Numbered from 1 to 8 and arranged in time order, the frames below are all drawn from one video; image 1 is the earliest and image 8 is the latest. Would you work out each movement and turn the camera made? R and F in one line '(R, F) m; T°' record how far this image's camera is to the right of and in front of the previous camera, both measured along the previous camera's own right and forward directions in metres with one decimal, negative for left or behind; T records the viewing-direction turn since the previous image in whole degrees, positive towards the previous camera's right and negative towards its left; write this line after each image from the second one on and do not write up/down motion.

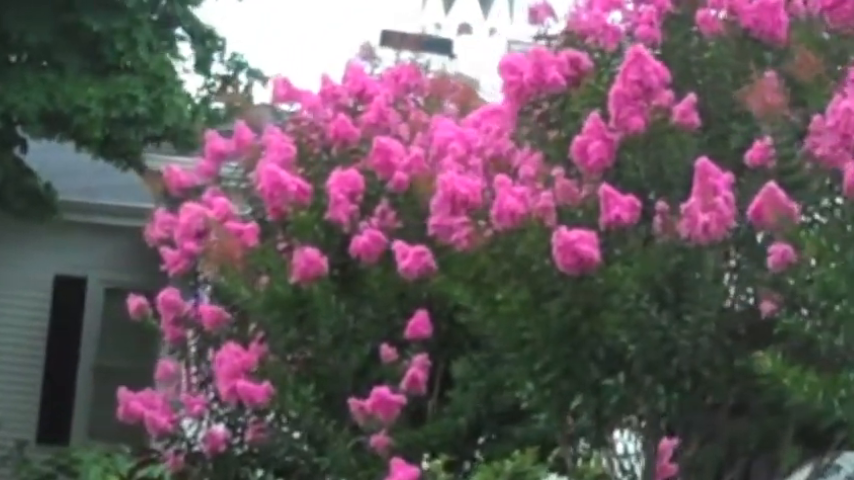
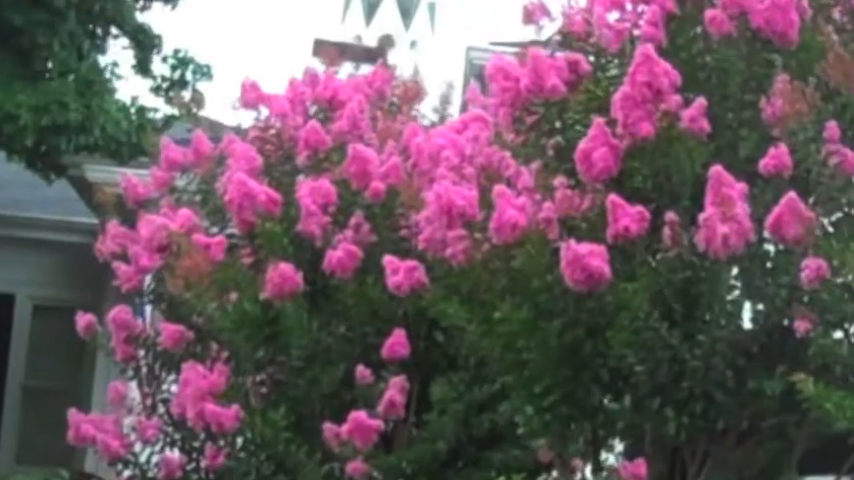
(-0.2, +0.4) m; +2°
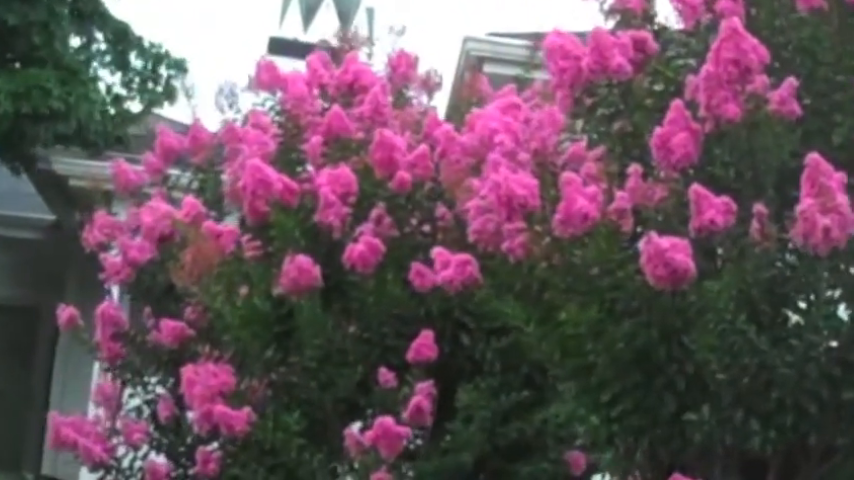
(-0.4, +0.6) m; +2°
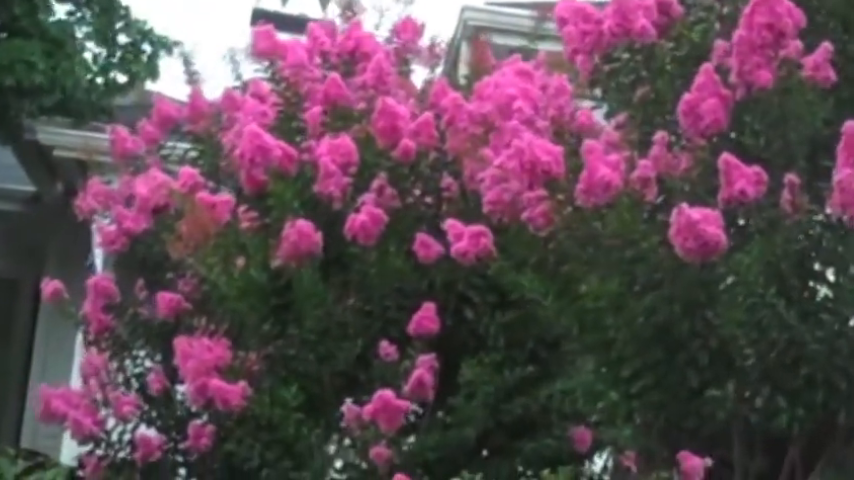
(-0.1, +0.2) m; +1°
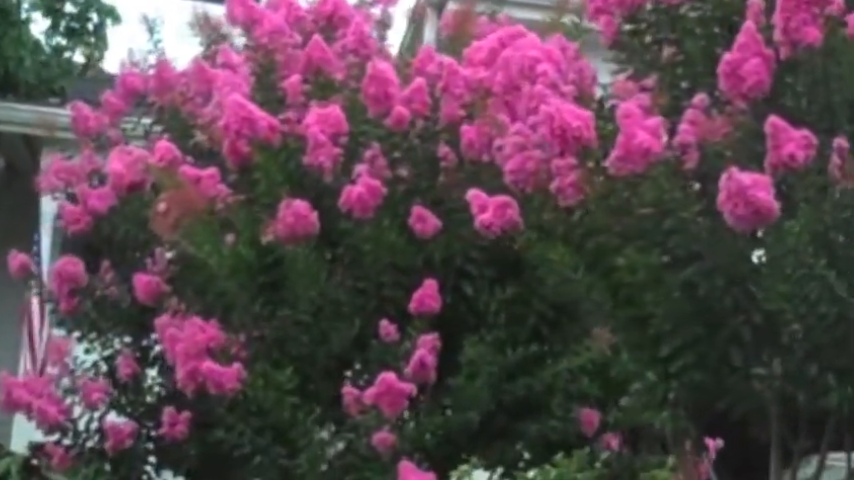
(-0.3, +0.4) m; +2°
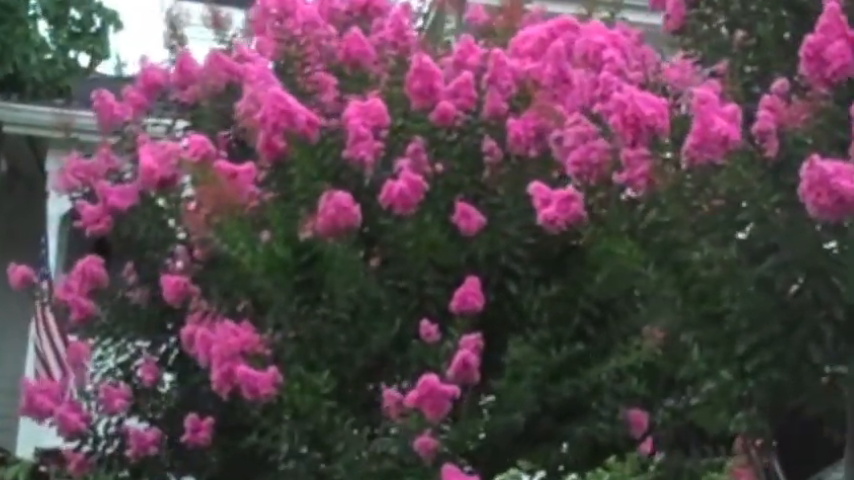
(-0.2, +0.3) m; +1°
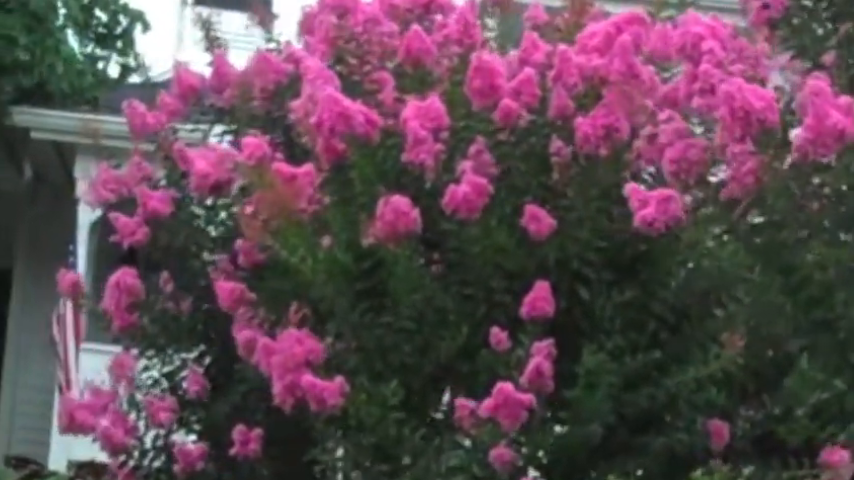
(-0.2, +0.3) m; 0°
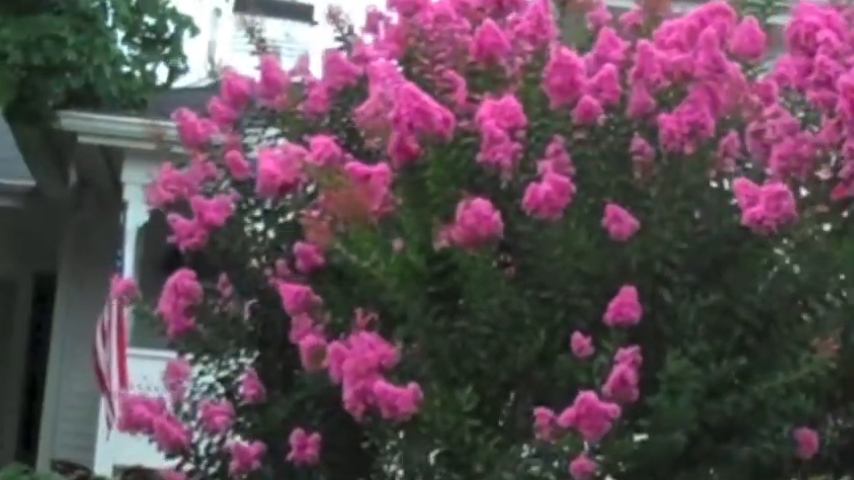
(-0.2, +0.2) m; -1°
